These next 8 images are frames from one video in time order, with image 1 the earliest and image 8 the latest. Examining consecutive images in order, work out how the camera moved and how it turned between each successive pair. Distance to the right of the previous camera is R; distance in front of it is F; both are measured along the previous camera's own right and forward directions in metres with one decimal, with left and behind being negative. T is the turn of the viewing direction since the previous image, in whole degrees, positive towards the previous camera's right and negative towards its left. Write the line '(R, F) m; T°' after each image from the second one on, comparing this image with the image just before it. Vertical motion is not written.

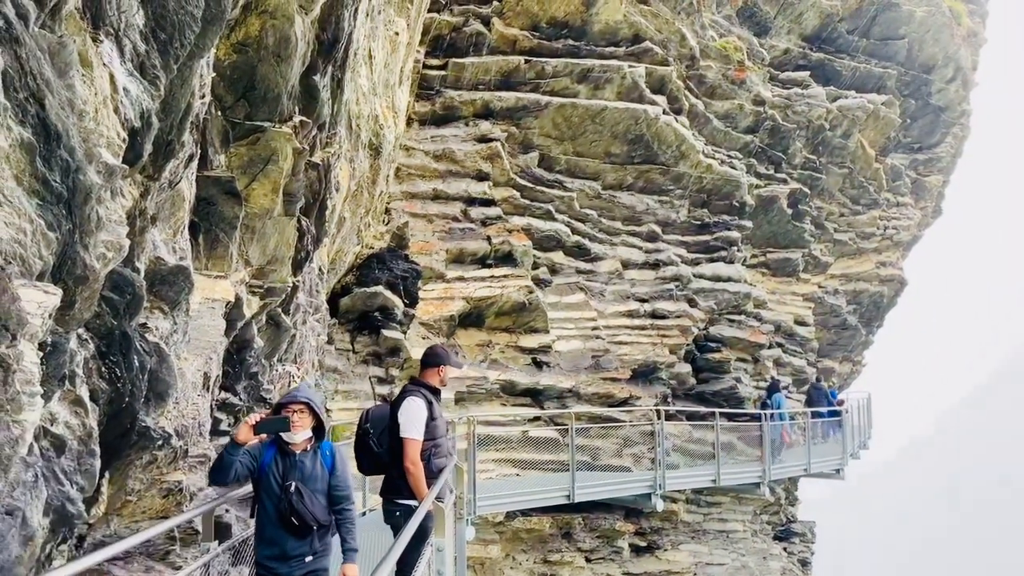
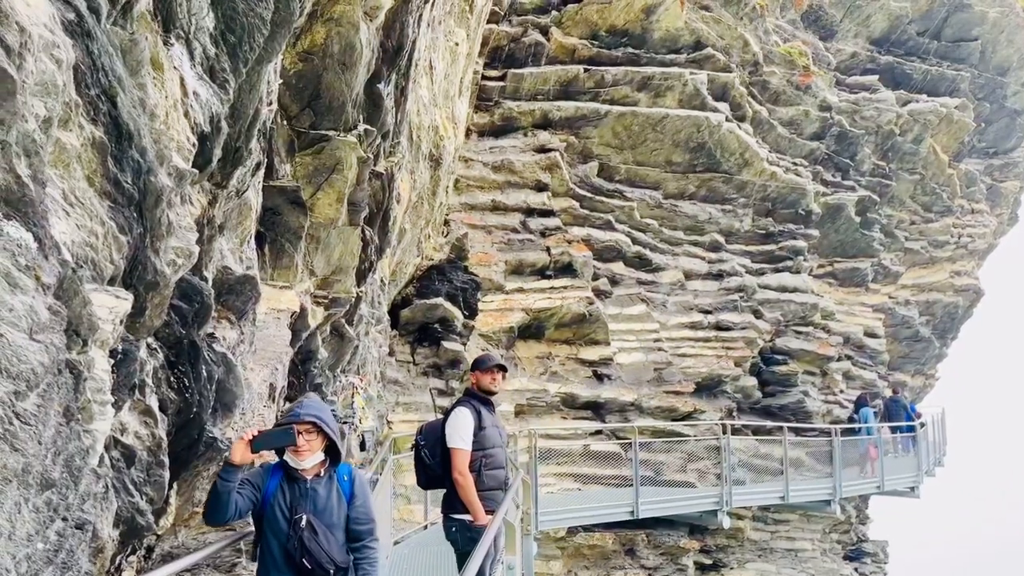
(-0.1, +0.1) m; -4°
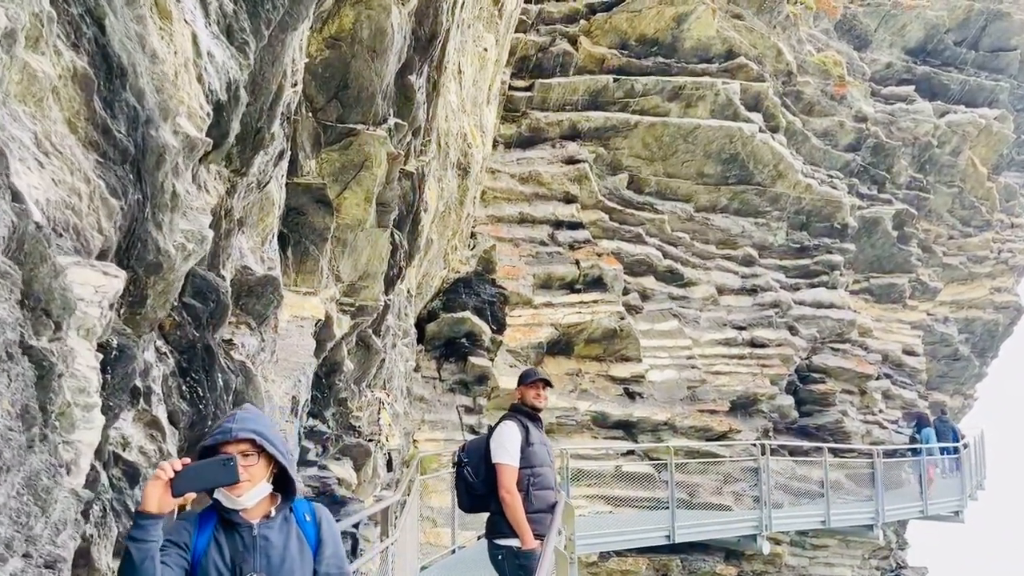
(-0.1, +0.4) m; -1°
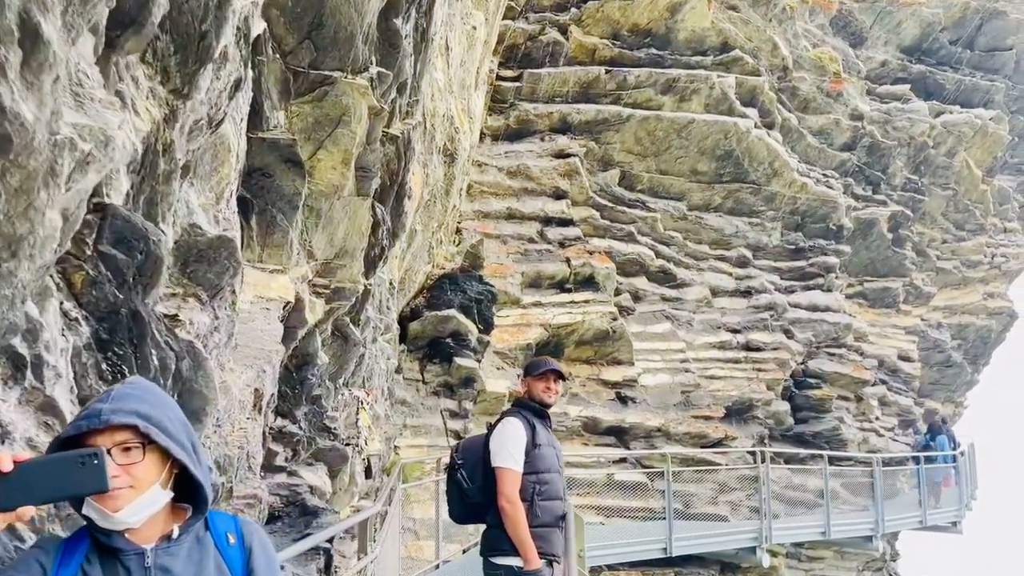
(-0.1, +0.7) m; +1°
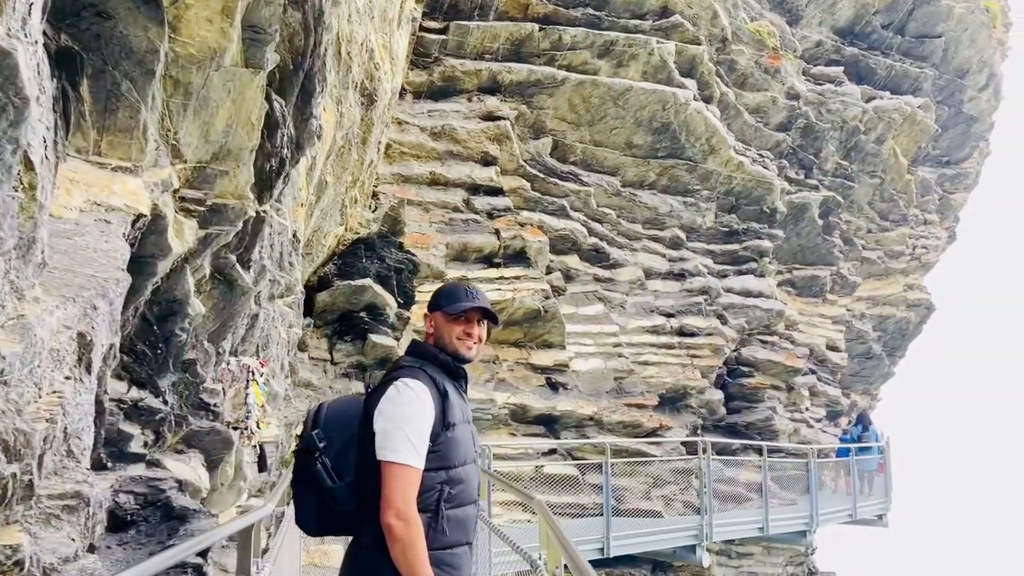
(-0.2, +1.3) m; +6°
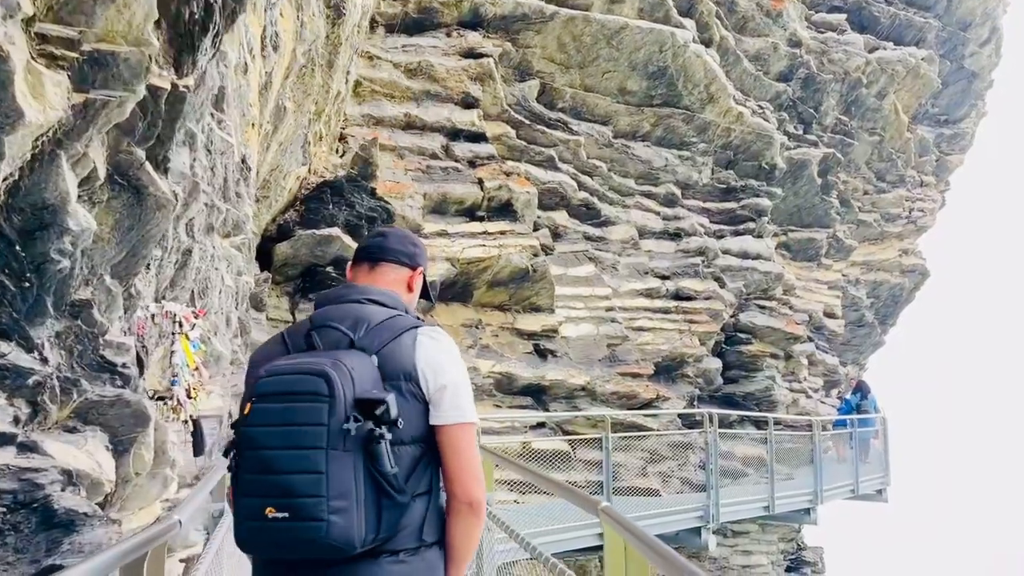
(-0.2, +1.3) m; +2°
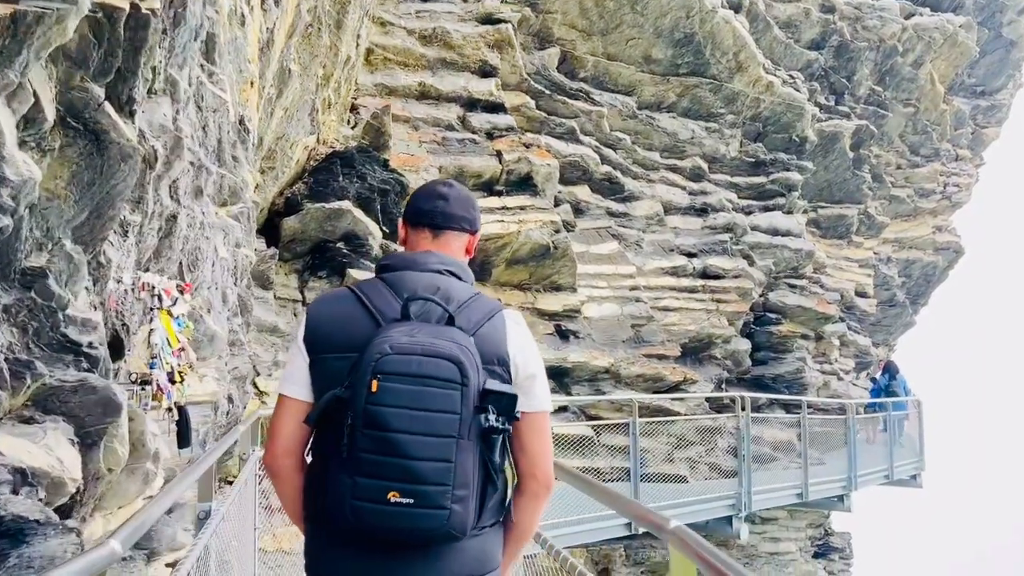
(0.0, +0.5) m; -1°
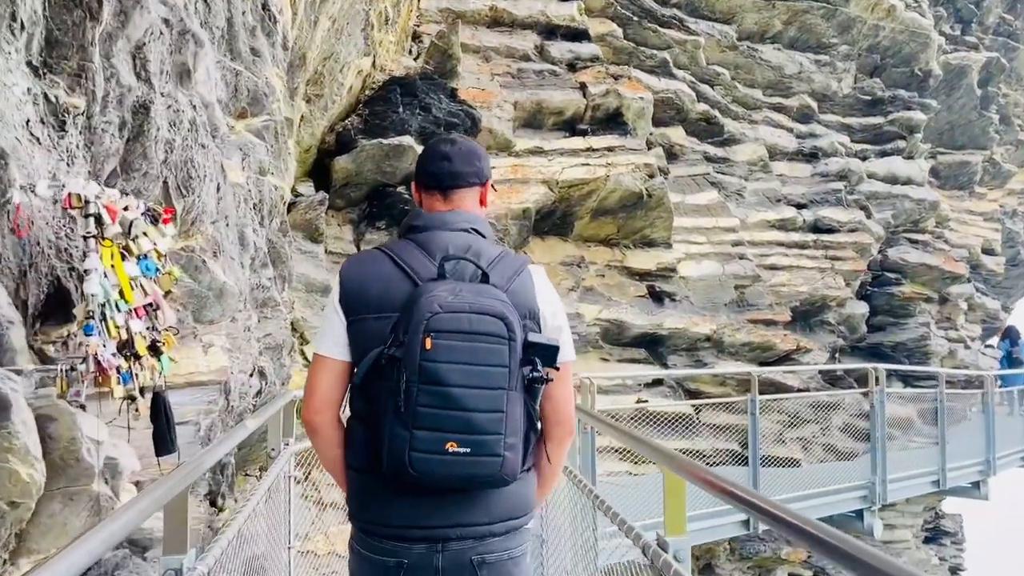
(-0.2, +1.4) m; -5°
